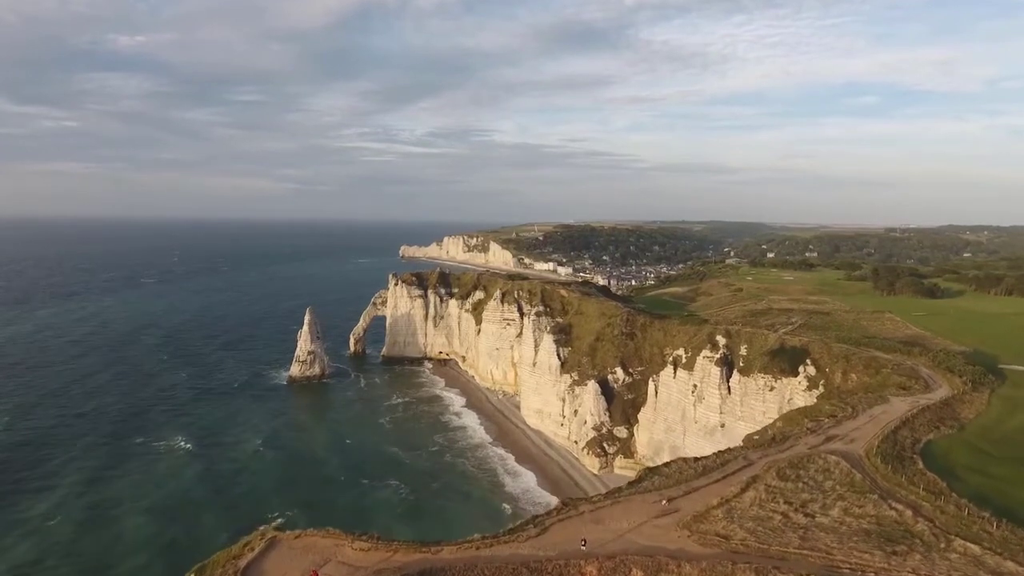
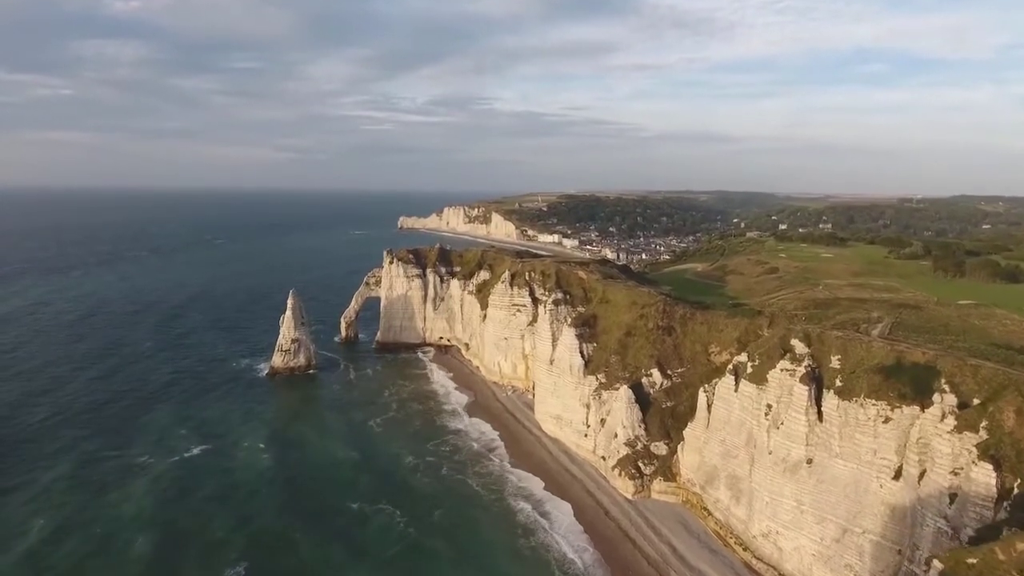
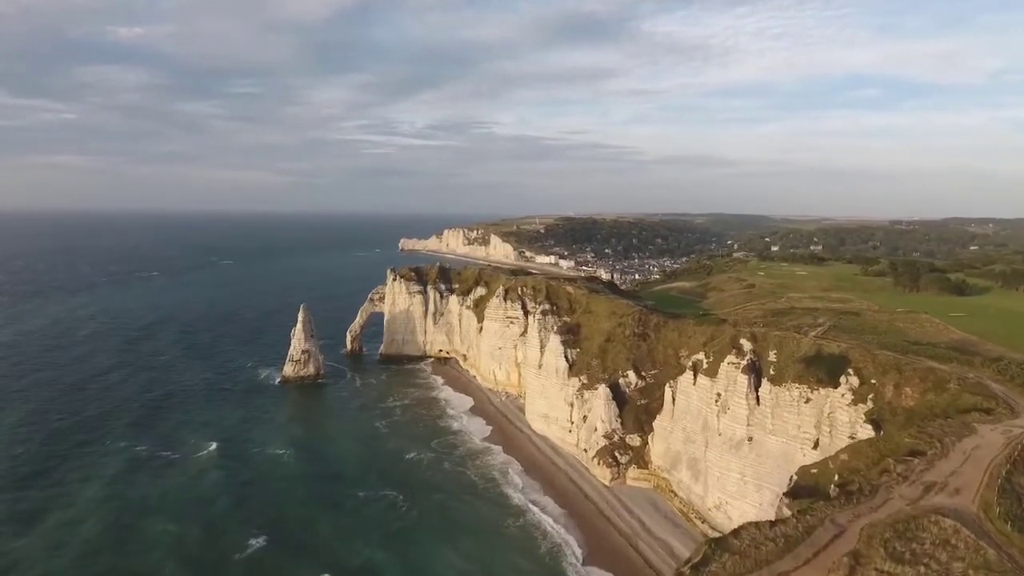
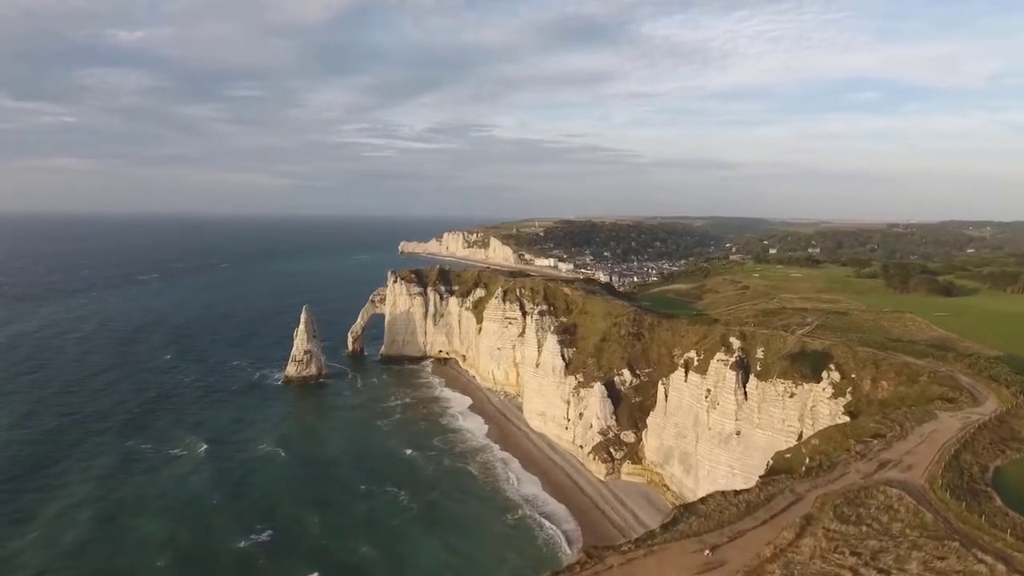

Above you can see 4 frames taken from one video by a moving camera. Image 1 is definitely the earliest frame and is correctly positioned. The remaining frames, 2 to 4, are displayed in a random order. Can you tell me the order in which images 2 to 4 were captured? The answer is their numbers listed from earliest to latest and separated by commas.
4, 3, 2
